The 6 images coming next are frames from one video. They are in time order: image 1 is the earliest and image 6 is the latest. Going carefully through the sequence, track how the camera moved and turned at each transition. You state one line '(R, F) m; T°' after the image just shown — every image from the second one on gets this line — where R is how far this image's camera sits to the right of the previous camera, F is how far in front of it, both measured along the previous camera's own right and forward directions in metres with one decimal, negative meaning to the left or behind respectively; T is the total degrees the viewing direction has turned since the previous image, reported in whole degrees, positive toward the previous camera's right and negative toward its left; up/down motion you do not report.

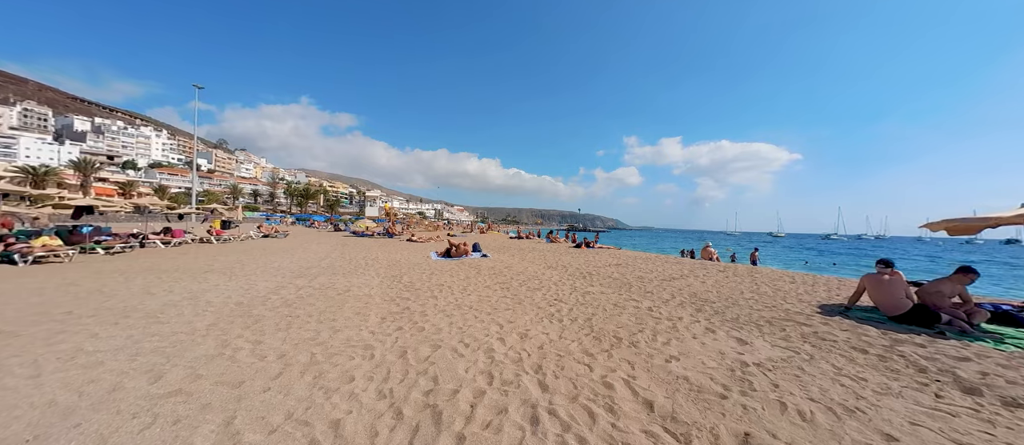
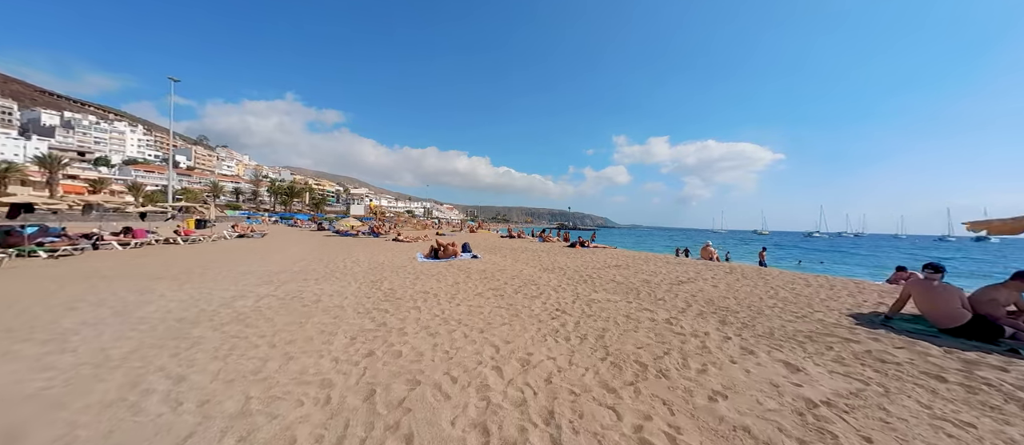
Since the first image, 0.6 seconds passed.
(-0.1, +0.9) m; +2°
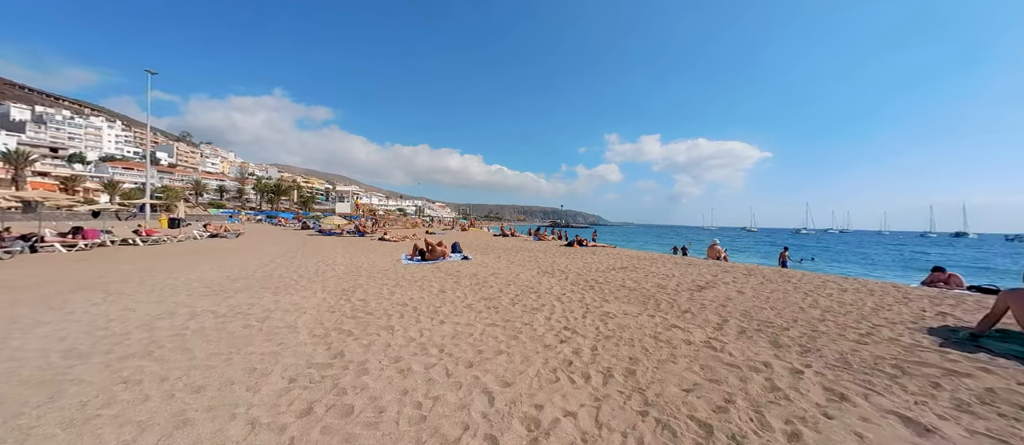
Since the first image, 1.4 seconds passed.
(-0.1, +1.1) m; +1°
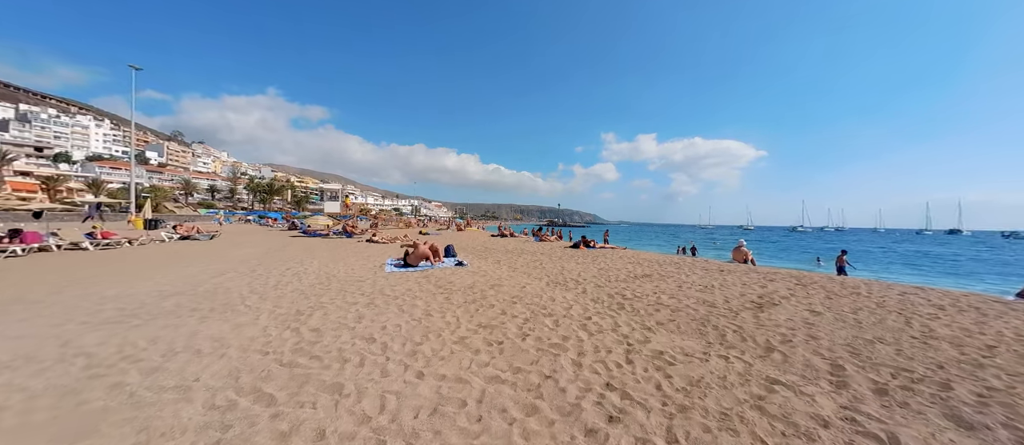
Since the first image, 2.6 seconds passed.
(-0.2, +1.6) m; +1°
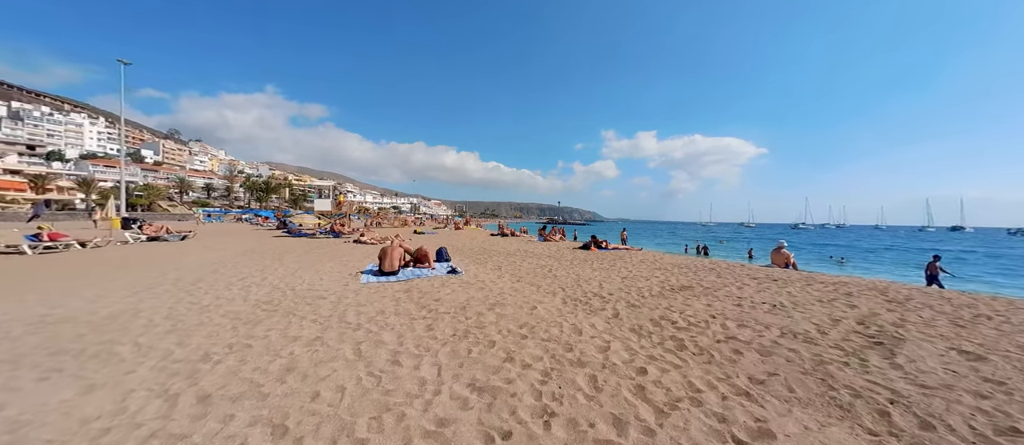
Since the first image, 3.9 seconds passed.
(-0.1, +1.7) m; 0°
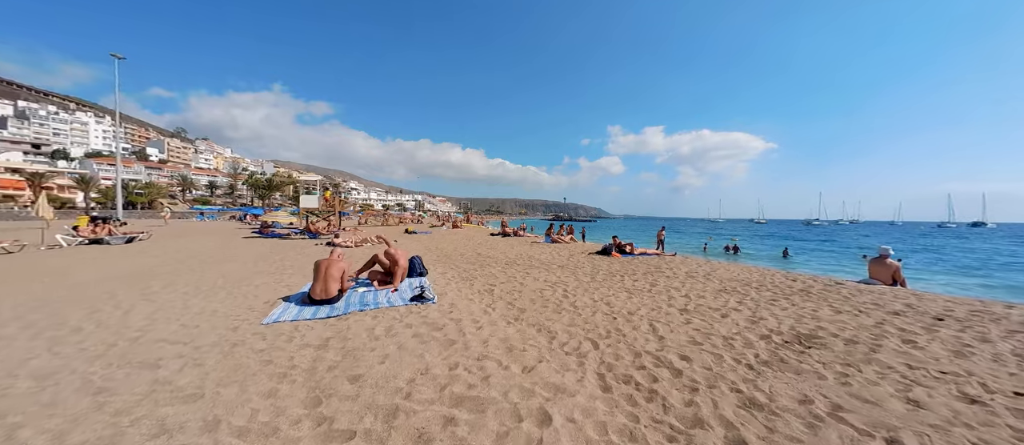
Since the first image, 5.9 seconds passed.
(+0.2, +2.8) m; -1°
